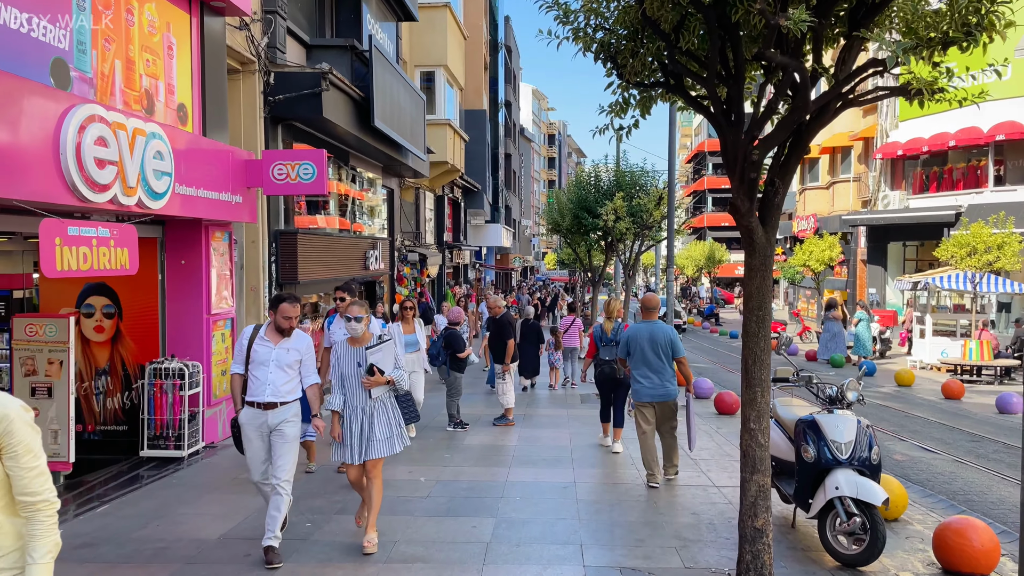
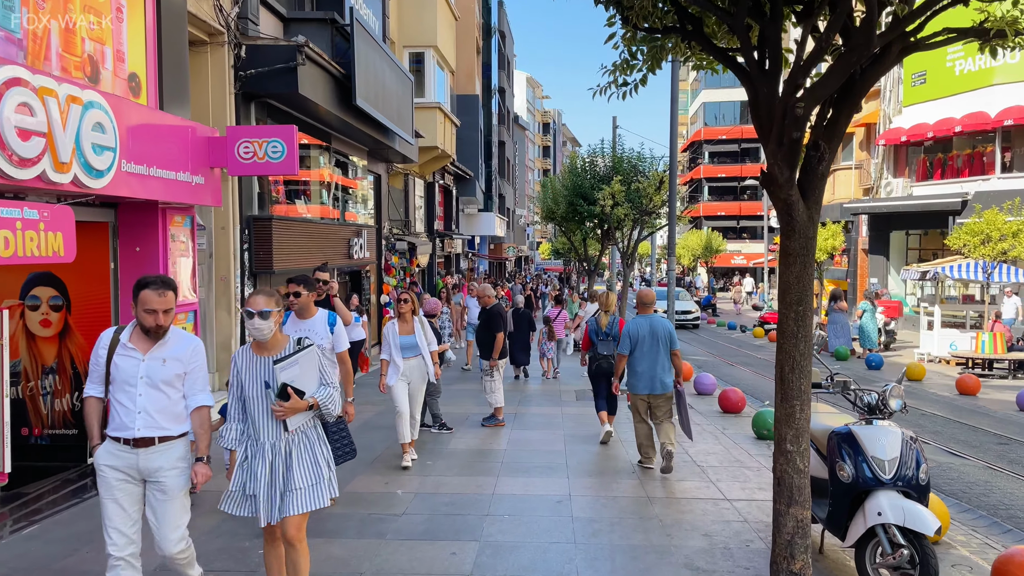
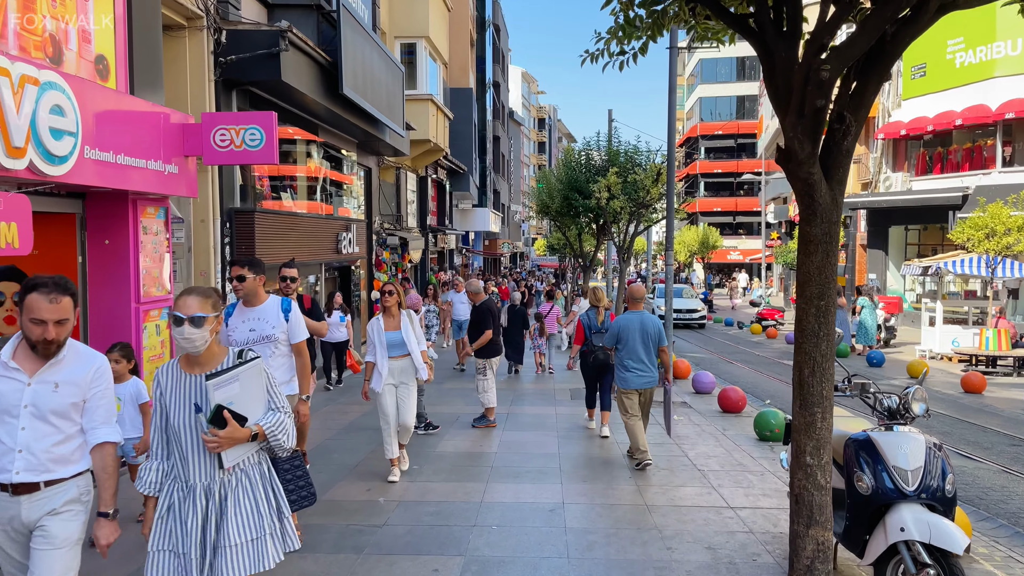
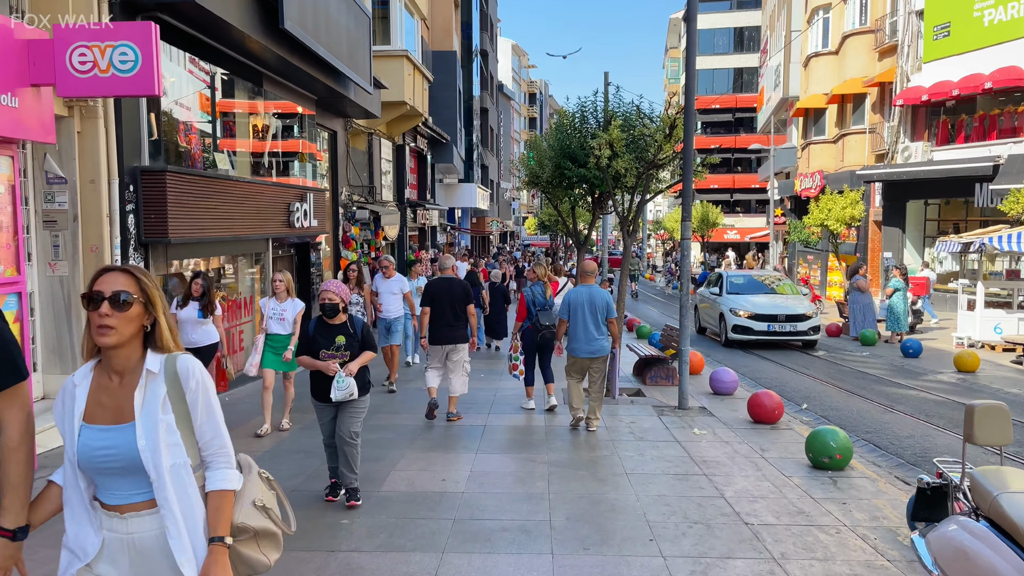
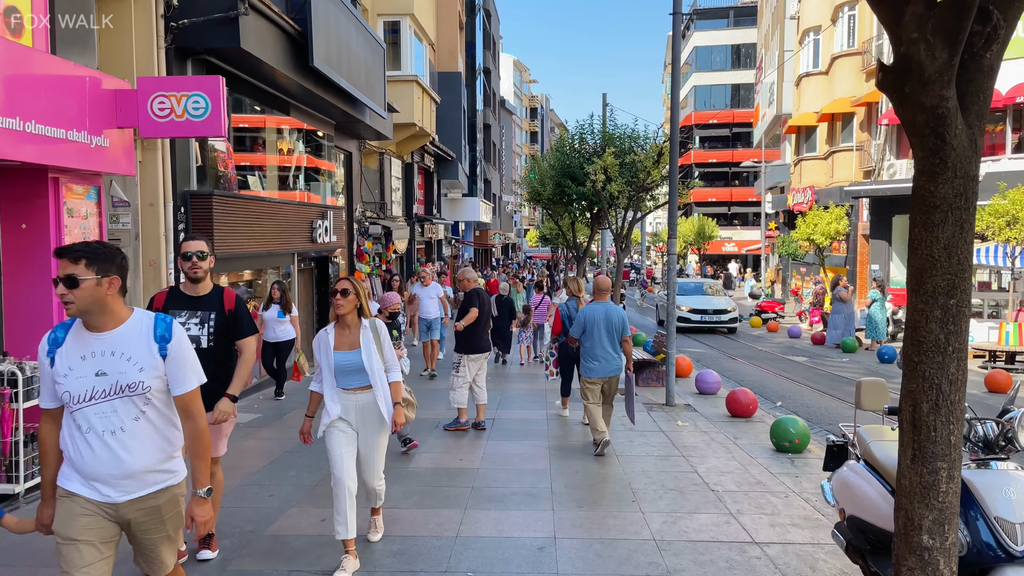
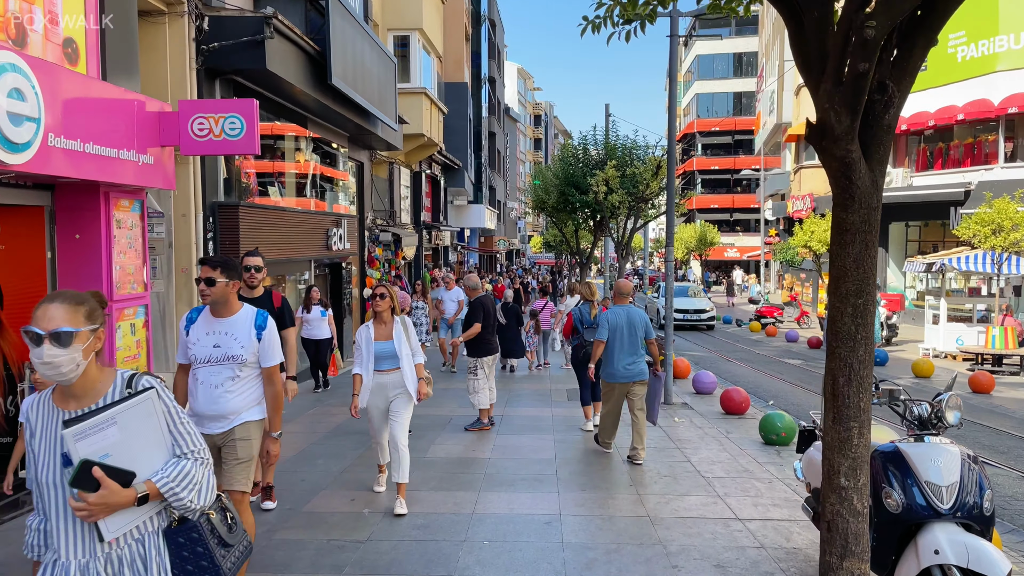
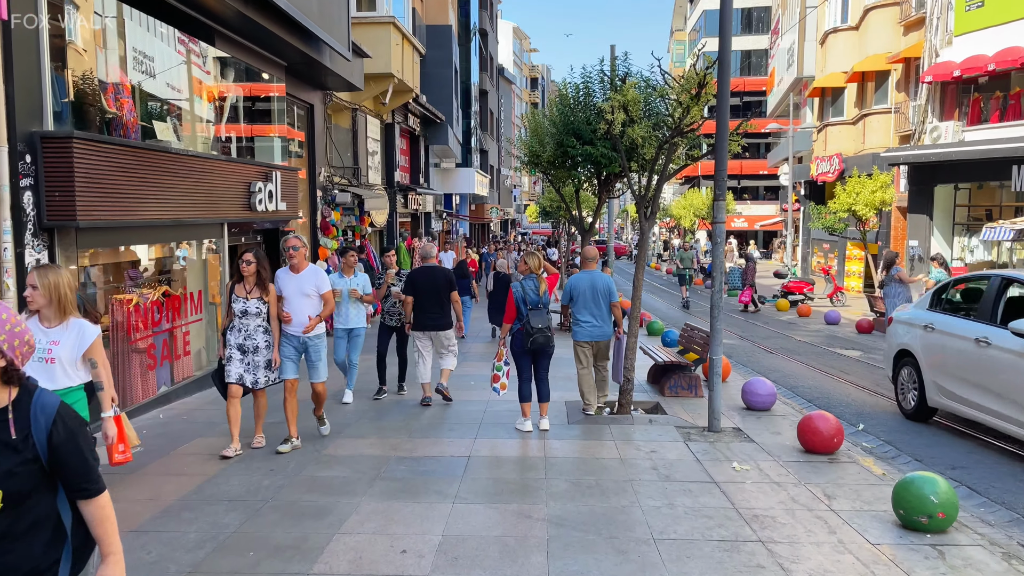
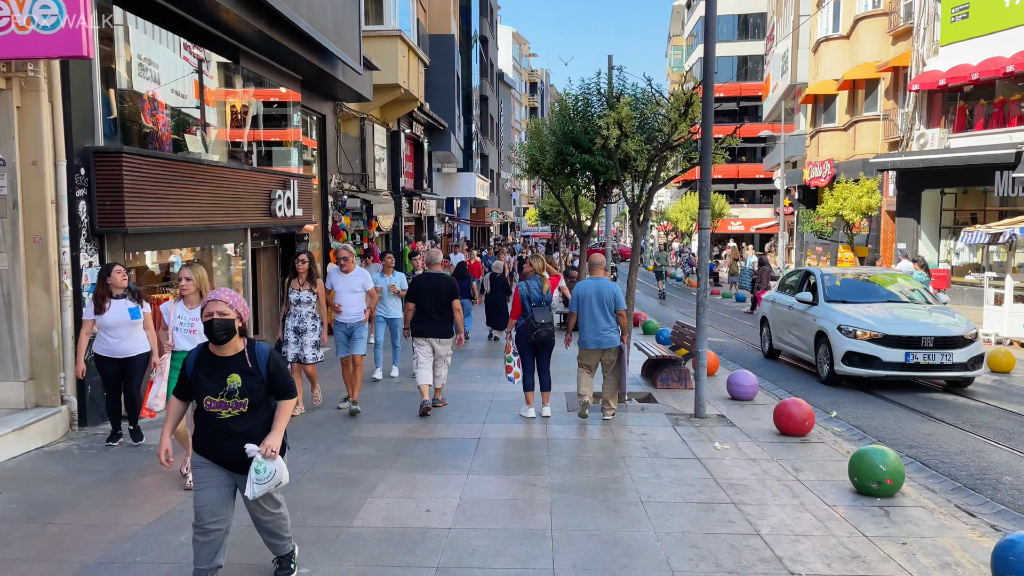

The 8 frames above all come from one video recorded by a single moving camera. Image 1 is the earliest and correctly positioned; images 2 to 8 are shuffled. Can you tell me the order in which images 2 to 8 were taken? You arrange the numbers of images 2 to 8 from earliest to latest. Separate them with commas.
2, 3, 6, 5, 4, 8, 7
